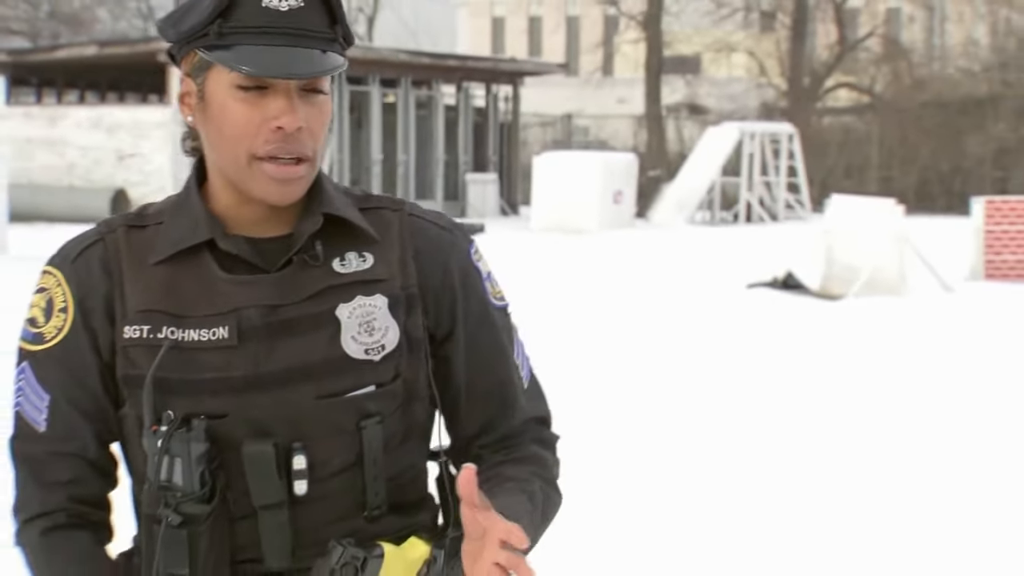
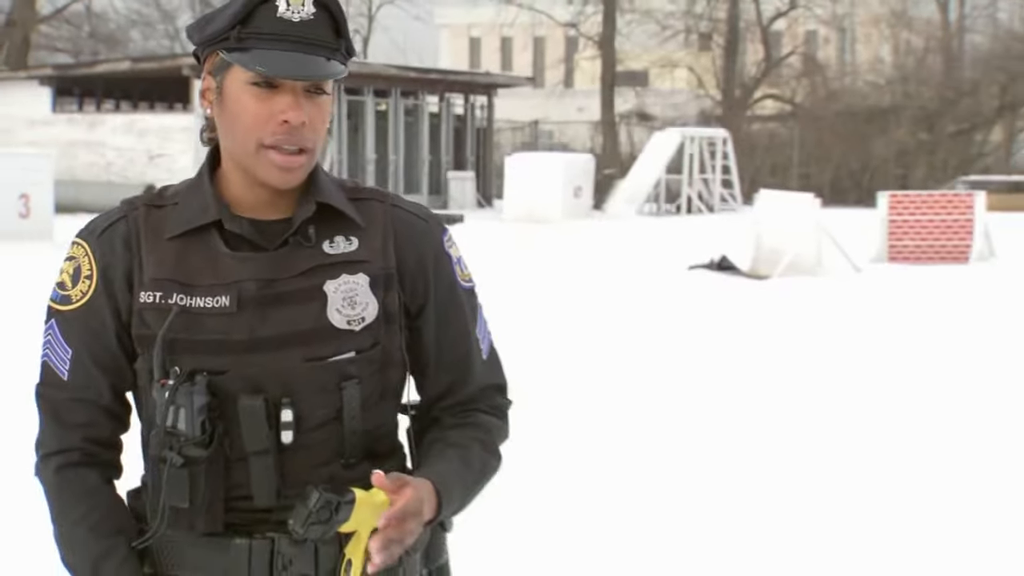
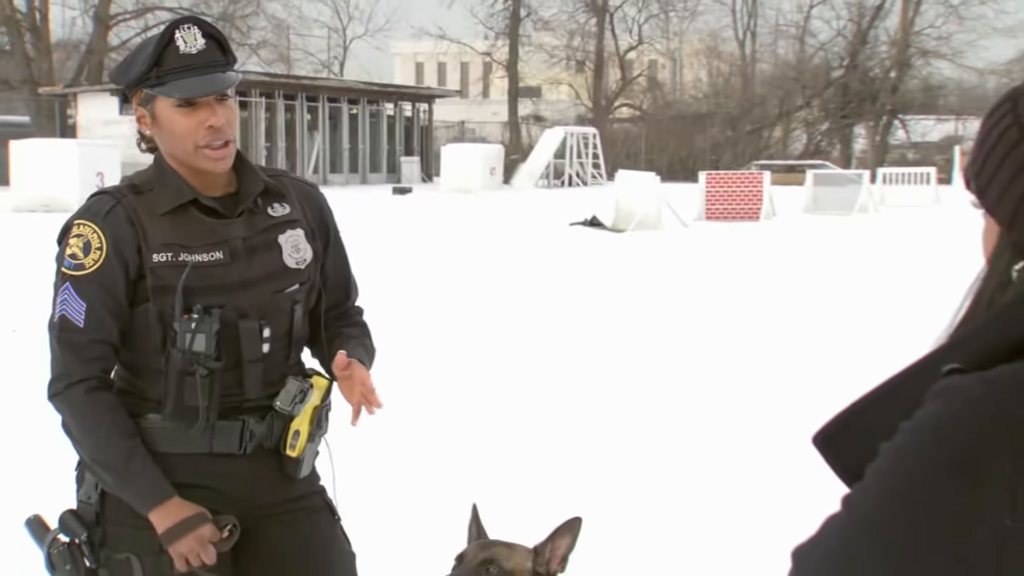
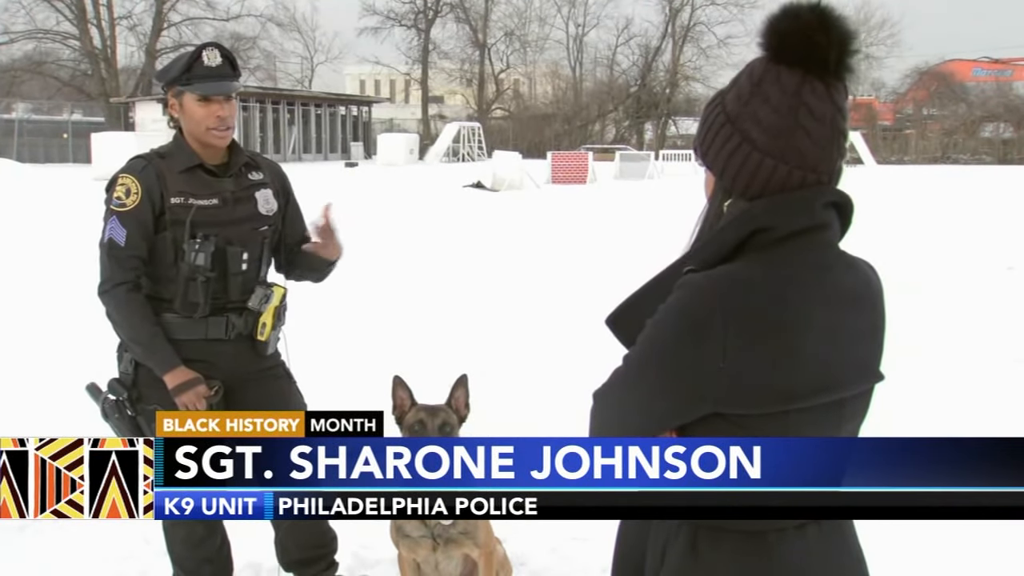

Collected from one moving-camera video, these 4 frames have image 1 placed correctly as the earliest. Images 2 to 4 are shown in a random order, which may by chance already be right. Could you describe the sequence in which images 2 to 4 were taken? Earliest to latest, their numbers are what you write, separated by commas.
2, 3, 4
